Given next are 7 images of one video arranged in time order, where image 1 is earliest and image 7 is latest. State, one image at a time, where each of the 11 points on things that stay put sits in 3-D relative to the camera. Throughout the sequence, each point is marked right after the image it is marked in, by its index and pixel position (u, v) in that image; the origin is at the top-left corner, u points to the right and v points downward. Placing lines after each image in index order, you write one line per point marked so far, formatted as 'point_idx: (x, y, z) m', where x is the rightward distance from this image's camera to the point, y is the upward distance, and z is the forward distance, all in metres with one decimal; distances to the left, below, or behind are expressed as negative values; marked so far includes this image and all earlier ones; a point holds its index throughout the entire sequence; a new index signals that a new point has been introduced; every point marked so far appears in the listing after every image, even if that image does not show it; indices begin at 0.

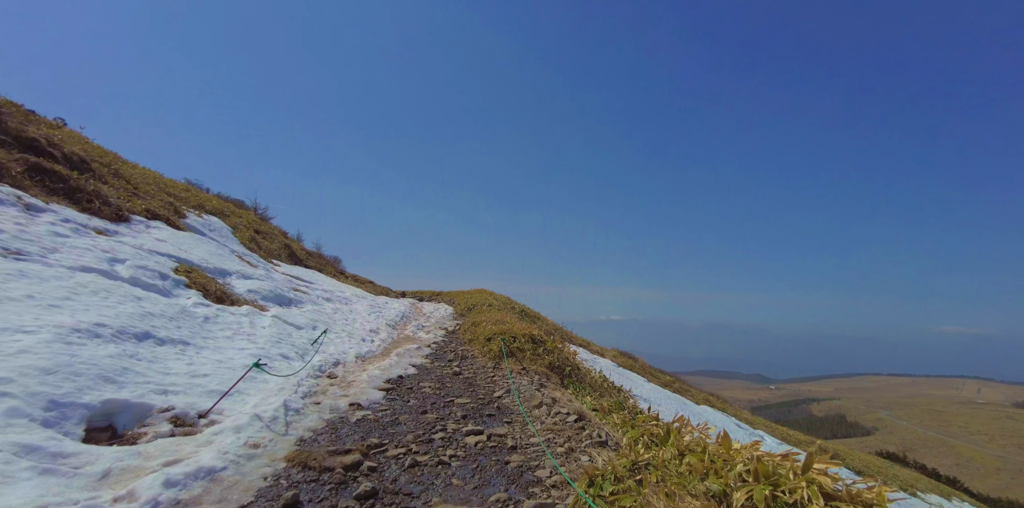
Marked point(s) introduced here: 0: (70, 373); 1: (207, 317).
0: (-5.0, -1.4, +5.2) m
1: (-7.1, -1.5, +10.5) m
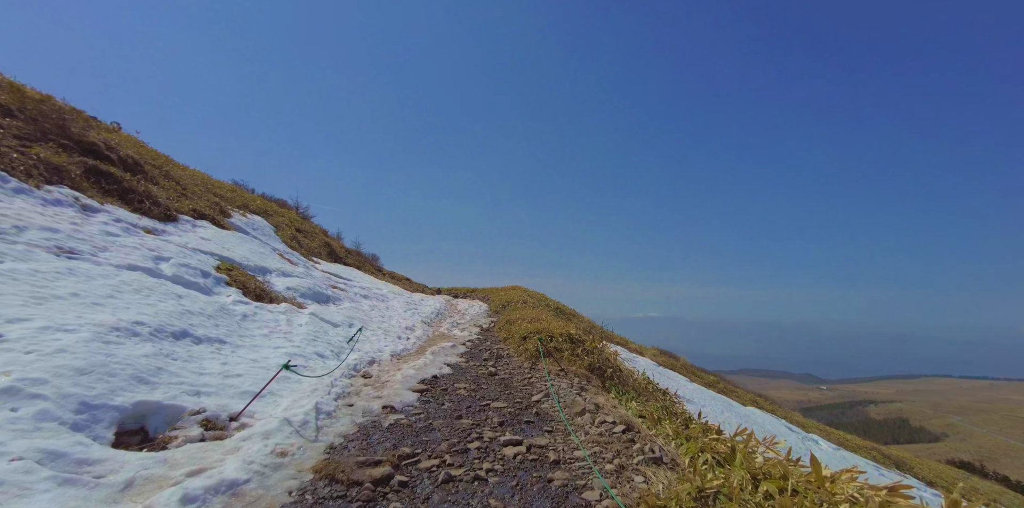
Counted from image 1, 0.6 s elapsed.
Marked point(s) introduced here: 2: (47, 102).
0: (-4.6, -1.3, +5.1) m
1: (-6.2, -1.4, +10.6) m
2: (-14.3, +4.8, +14.3) m
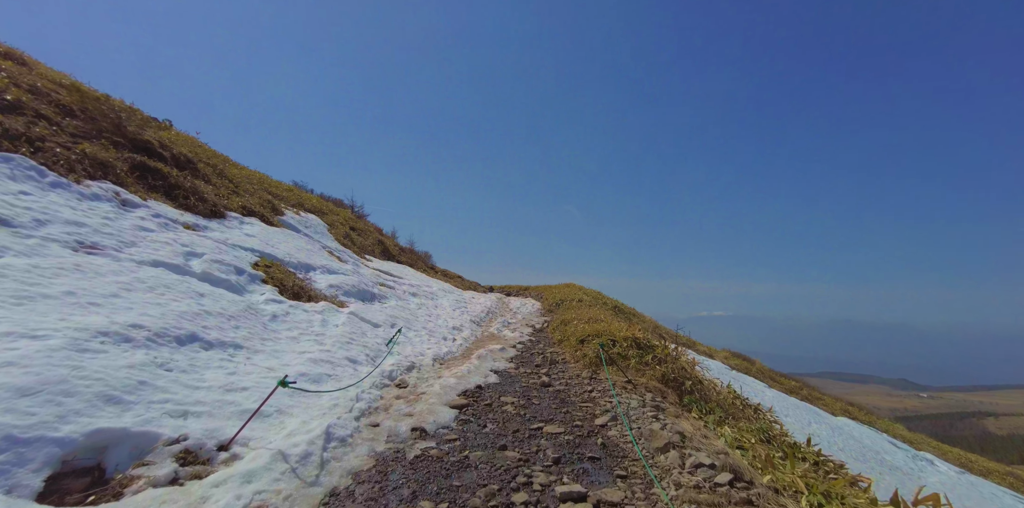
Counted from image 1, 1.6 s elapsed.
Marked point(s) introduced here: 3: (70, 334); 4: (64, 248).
0: (-4.1, -1.2, +4.1) m
1: (-5.0, -1.3, +9.7) m
2: (-12.7, +4.8, +14.3) m
3: (-4.9, -0.9, +5.1) m
4: (-7.4, +0.1, +7.5) m
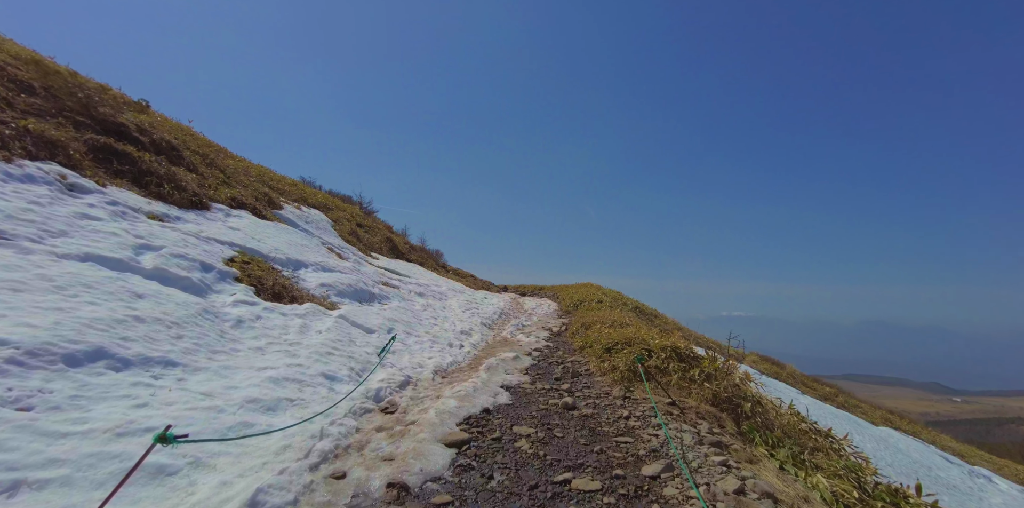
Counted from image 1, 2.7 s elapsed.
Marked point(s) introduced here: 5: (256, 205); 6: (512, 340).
0: (-4.0, -1.1, +2.4) m
1: (-4.8, -1.2, +8.0) m
2: (-12.3, +4.9, +12.9) m
3: (-4.8, -0.7, +3.4) m
4: (-7.2, +0.2, +5.9) m
5: (-10.0, +1.9, +17.7) m
6: (0.0, -3.1, +16.2) m
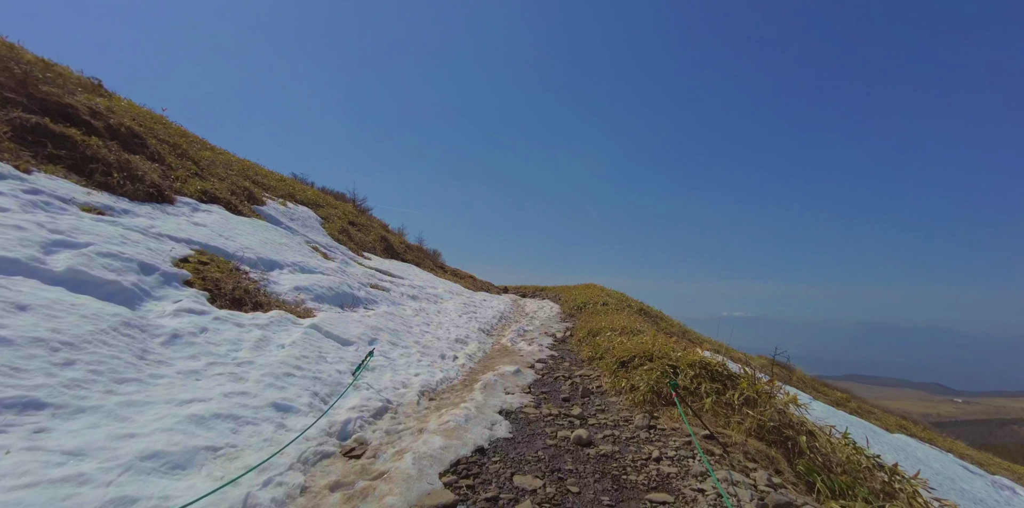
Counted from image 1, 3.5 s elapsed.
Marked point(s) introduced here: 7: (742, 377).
0: (-4.0, -1.1, +0.8) m
1: (-4.8, -1.2, +6.5) m
2: (-12.3, +5.0, +11.3) m
3: (-4.8, -0.7, +1.9) m
4: (-7.2, +0.3, +4.4) m
5: (-9.9, +1.9, +16.2) m
6: (0.0, -3.1, +14.6) m
7: (+4.0, -2.2, +8.0) m
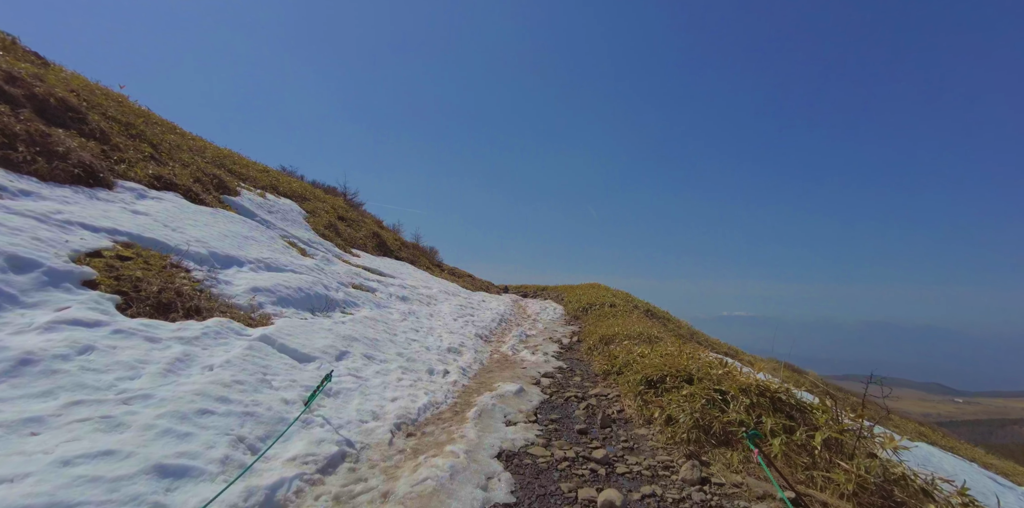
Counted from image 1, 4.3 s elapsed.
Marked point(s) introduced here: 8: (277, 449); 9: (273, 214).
0: (-3.9, -1.0, -1.1) m
1: (-4.7, -1.0, +4.5) m
2: (-12.2, +5.1, +9.3) m
3: (-4.8, -0.6, -0.1) m
4: (-7.2, +0.4, +2.4) m
5: (-9.9, +2.1, +14.2) m
6: (+0.1, -2.9, +12.7) m
7: (+4.0, -2.1, +6.0) m
8: (-2.5, -2.0, +4.9) m
9: (-10.0, +1.7, +19.0) m
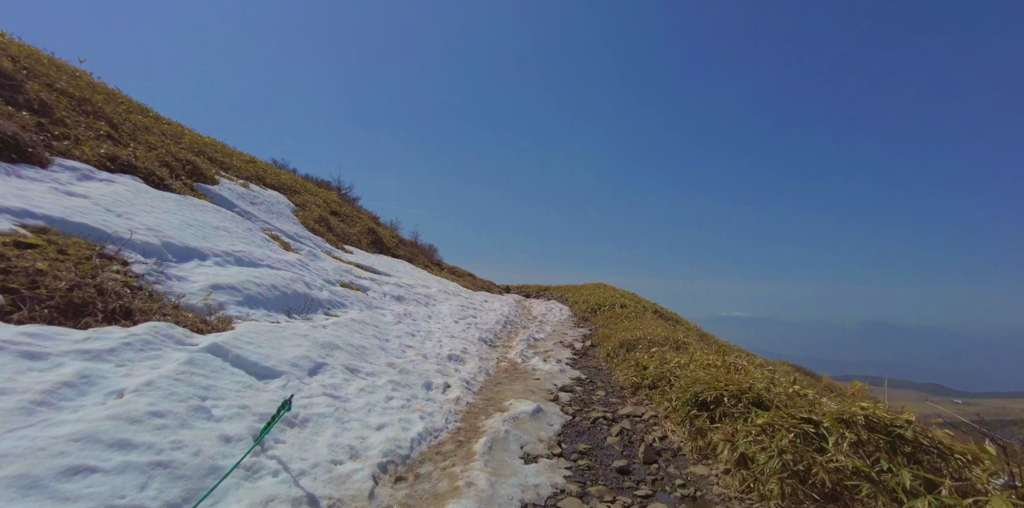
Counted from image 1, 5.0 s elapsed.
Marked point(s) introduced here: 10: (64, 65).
0: (-3.7, -0.8, -2.8) m
1: (-4.5, -0.9, +2.8) m
2: (-12.0, +5.3, +7.7) m
3: (-4.5, -0.4, -1.8) m
4: (-6.9, +0.5, +0.7) m
5: (-9.6, +2.3, +12.5) m
6: (+0.3, -2.8, +11.0) m
7: (+4.3, -1.9, +4.4) m
8: (-2.2, -1.9, +3.2) m
9: (-9.7, +1.8, +17.4) m
10: (-12.4, +5.3, +12.6) m
